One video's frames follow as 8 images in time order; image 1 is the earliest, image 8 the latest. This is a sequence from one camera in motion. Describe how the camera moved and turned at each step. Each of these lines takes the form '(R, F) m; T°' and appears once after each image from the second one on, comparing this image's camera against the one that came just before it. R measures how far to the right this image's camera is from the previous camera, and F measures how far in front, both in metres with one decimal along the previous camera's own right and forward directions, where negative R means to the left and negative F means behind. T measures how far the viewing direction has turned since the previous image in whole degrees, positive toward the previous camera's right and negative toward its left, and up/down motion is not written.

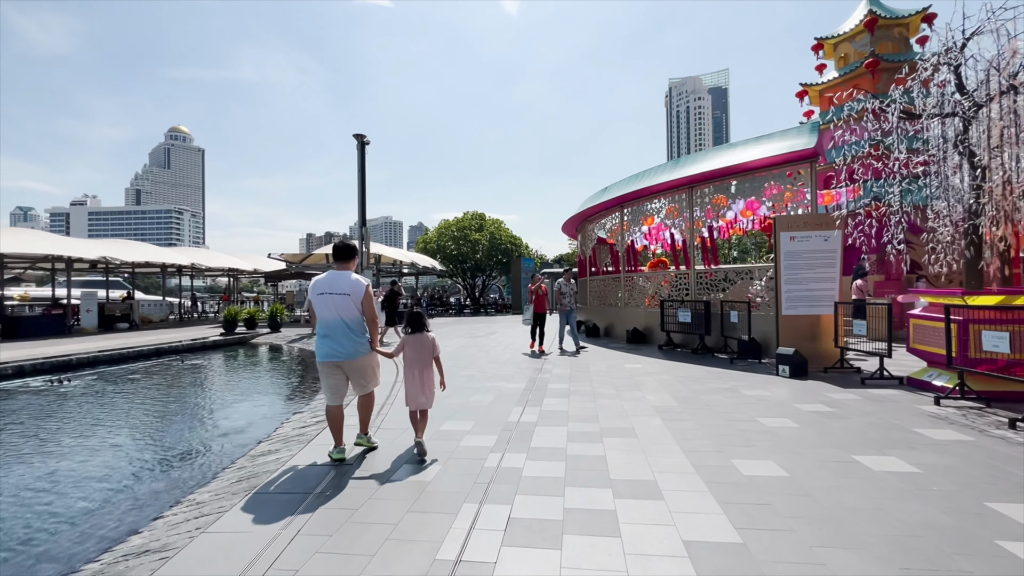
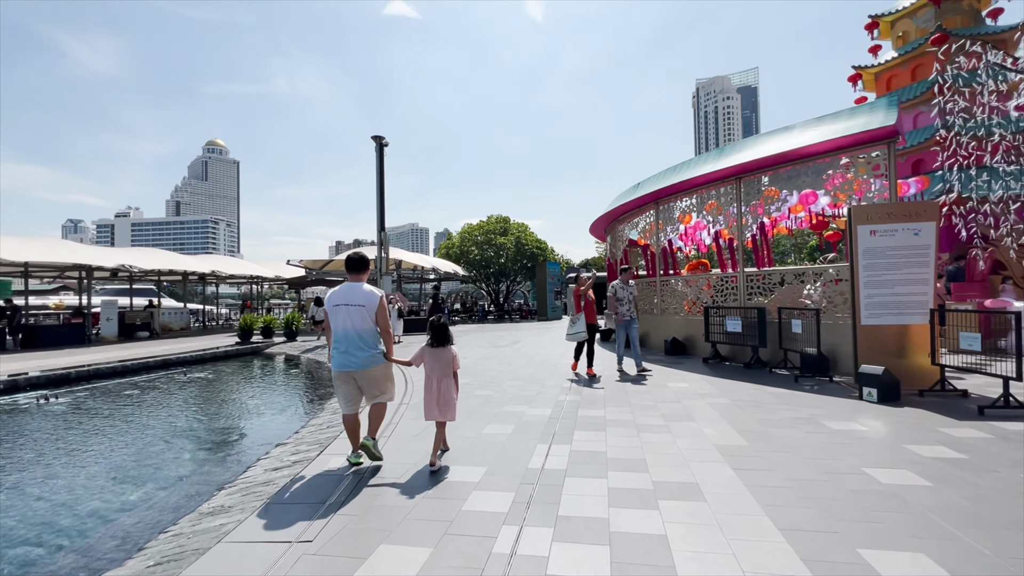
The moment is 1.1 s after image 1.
(0.0, +1.0) m; -3°
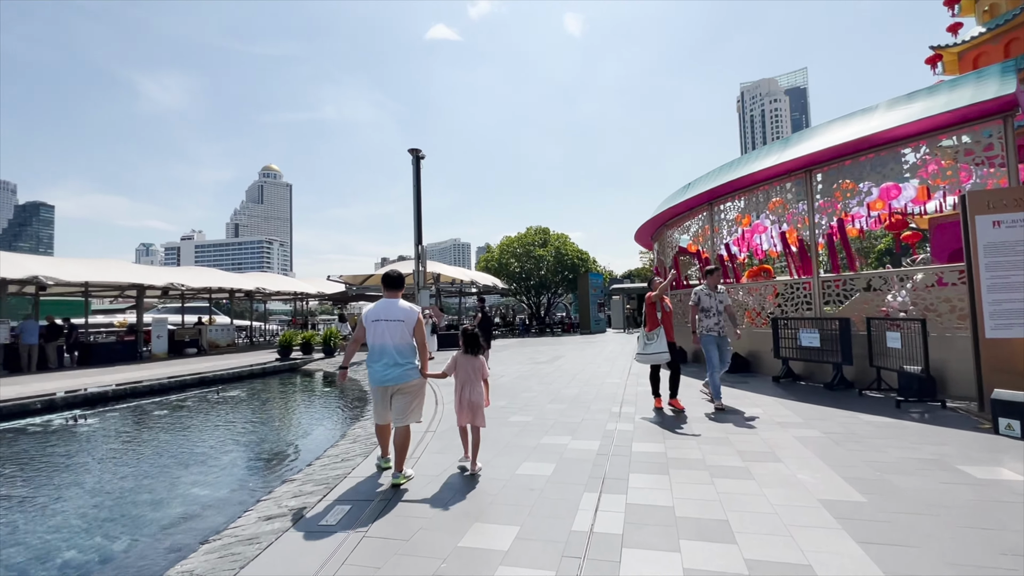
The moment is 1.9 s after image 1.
(0.0, +0.7) m; -5°
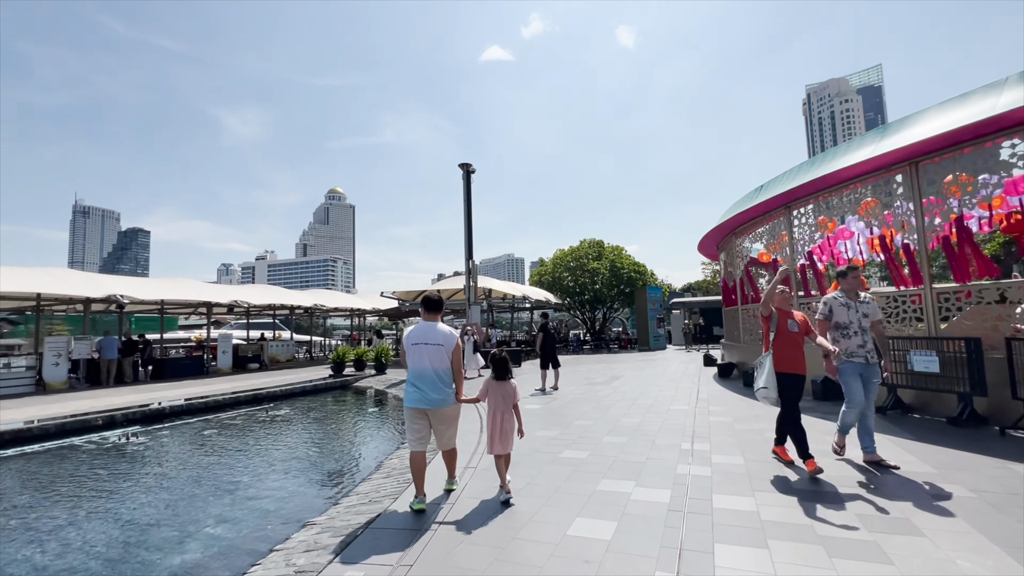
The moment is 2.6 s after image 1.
(0.0, +0.6) m; -7°
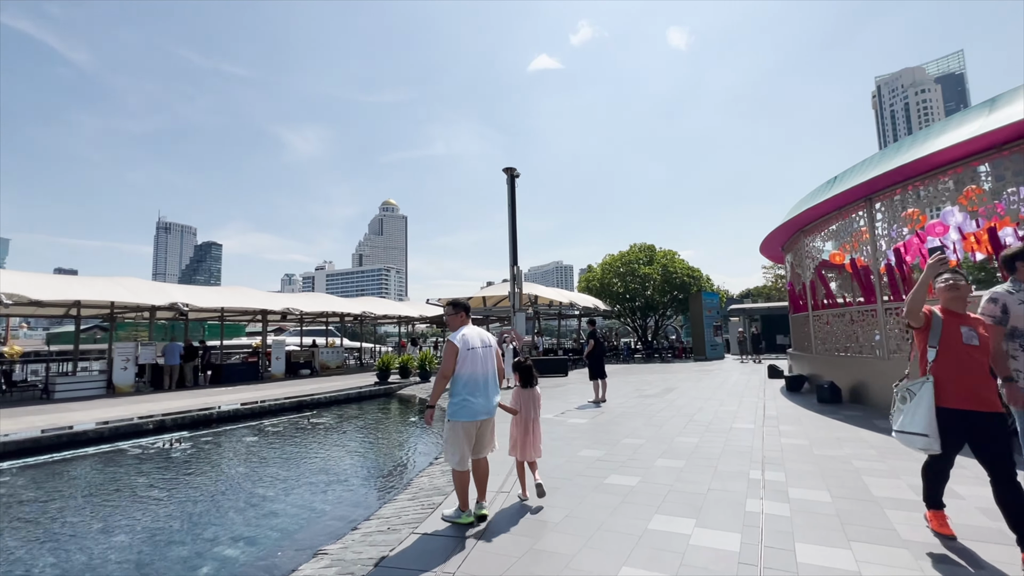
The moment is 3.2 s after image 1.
(+0.1, +0.5) m; -6°
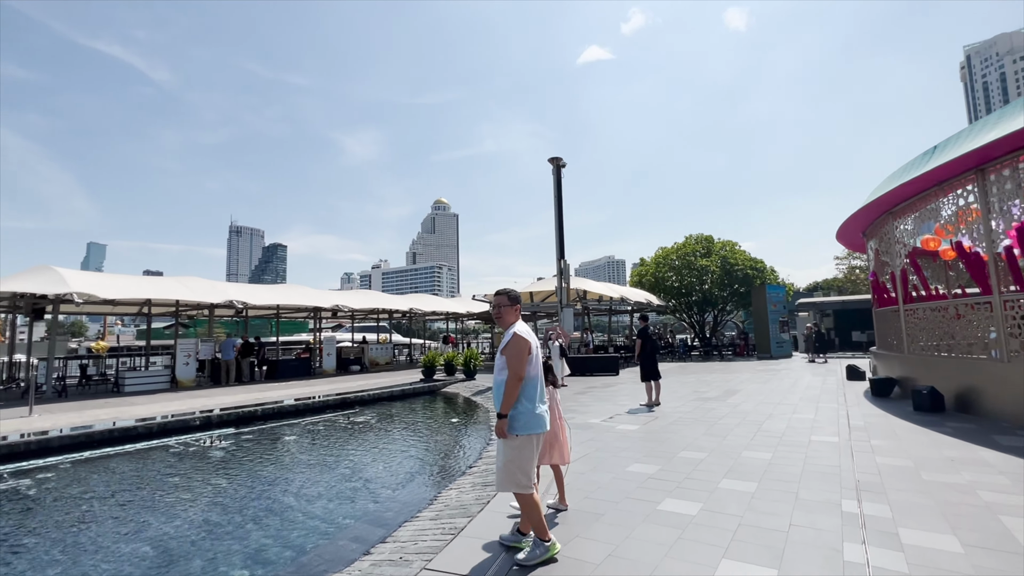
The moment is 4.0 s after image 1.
(+0.1, +0.6) m; -6°
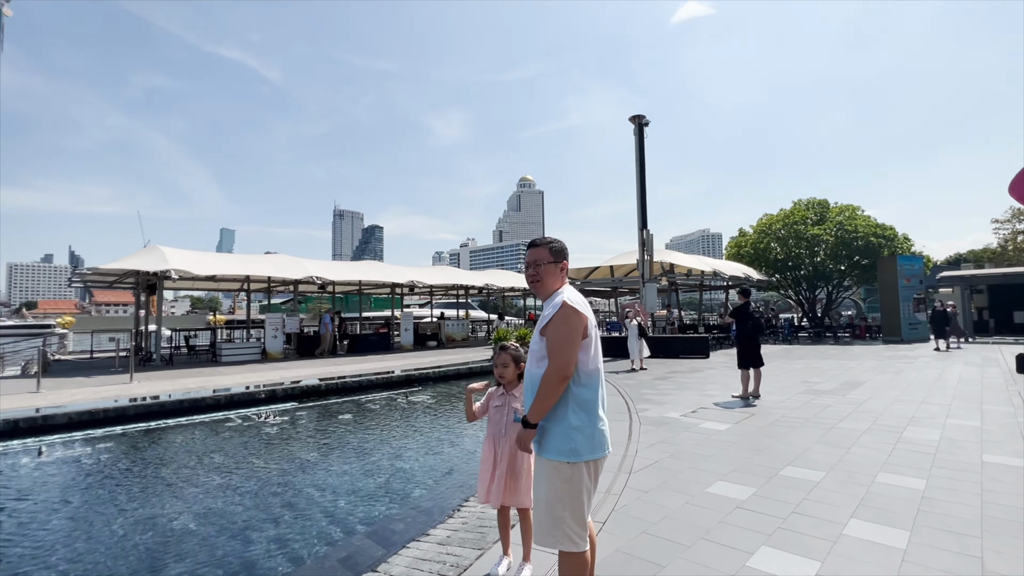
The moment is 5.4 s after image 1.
(+0.3, +1.0) m; -11°
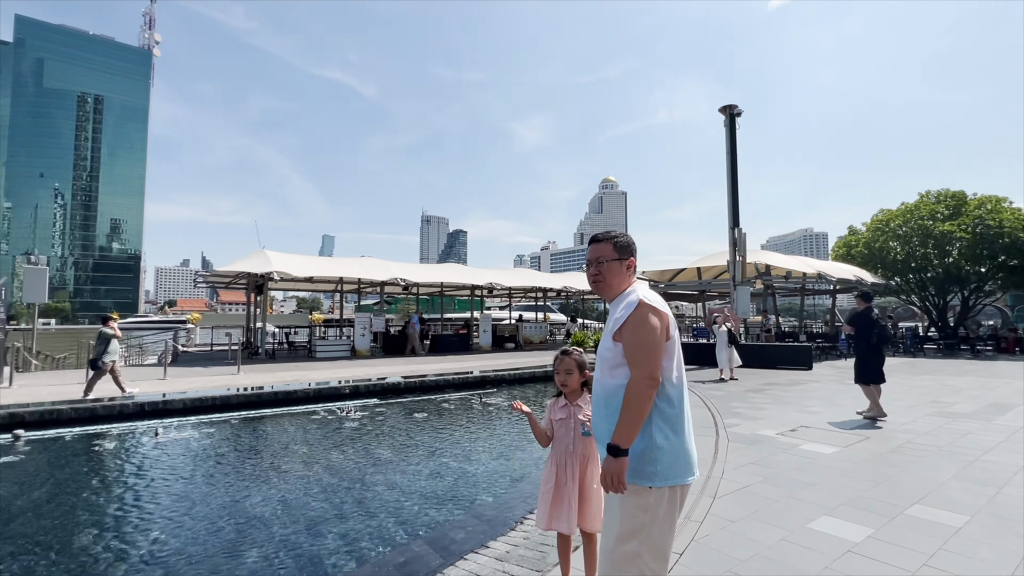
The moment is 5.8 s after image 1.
(+0.1, +0.2) m; -10°
